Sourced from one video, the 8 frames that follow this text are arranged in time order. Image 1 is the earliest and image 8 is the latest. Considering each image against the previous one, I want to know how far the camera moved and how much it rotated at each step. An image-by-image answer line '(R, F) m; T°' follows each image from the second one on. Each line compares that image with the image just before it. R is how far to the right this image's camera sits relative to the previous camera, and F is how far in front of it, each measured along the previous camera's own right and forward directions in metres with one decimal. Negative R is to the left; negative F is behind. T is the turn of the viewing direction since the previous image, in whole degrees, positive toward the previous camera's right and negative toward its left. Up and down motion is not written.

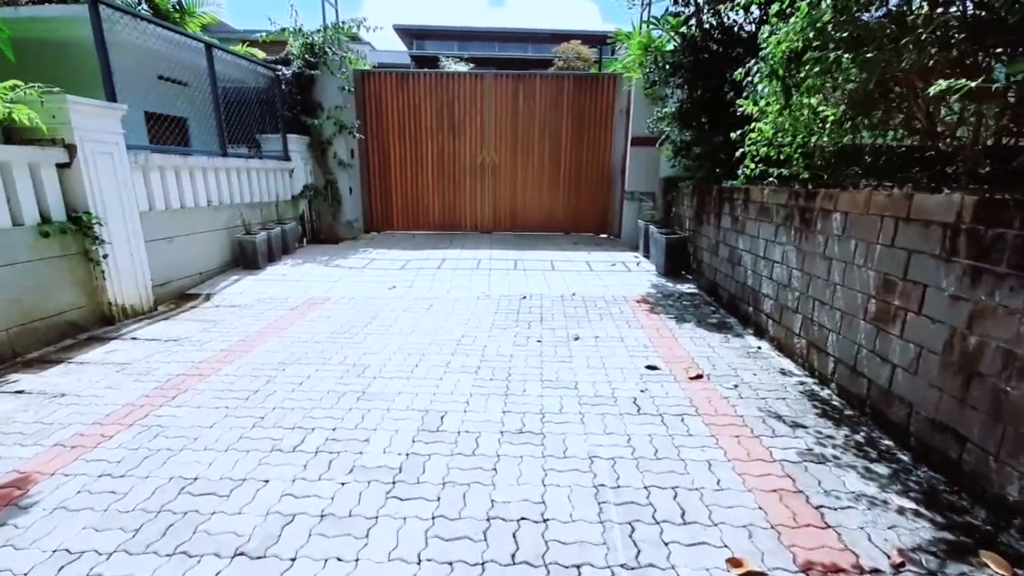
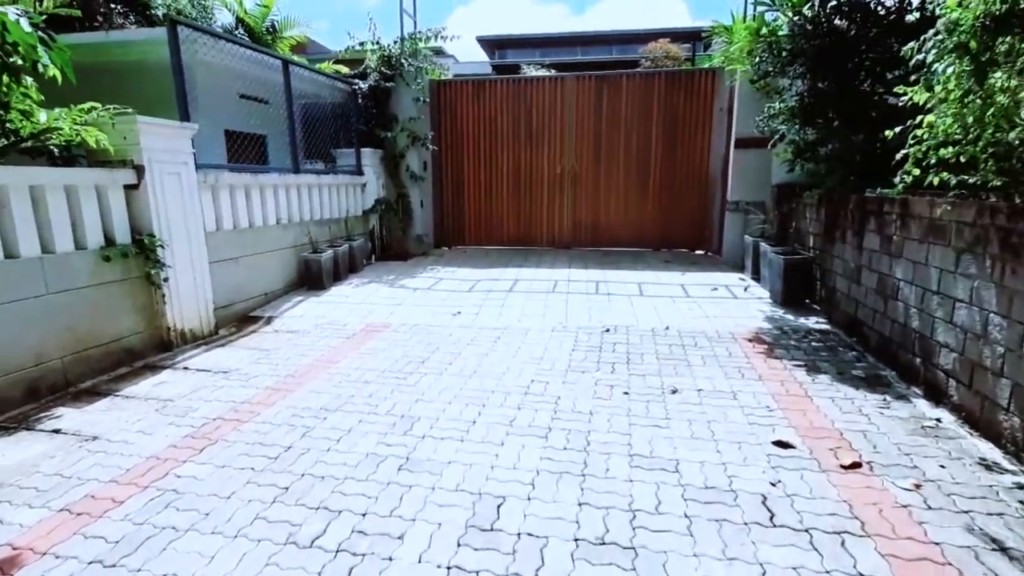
(0.0, +0.4) m; -9°
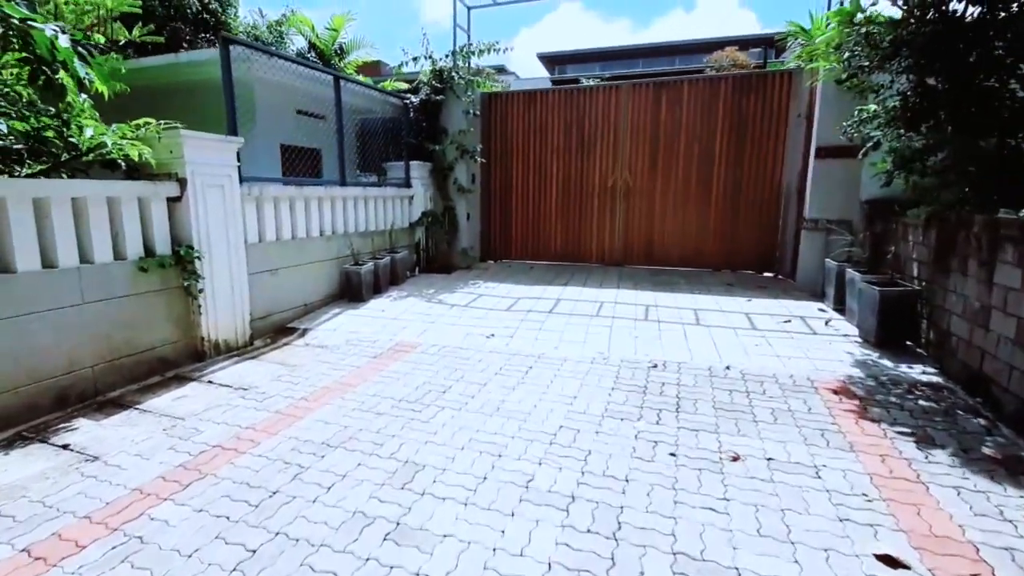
(+0.1, +0.3) m; -7°
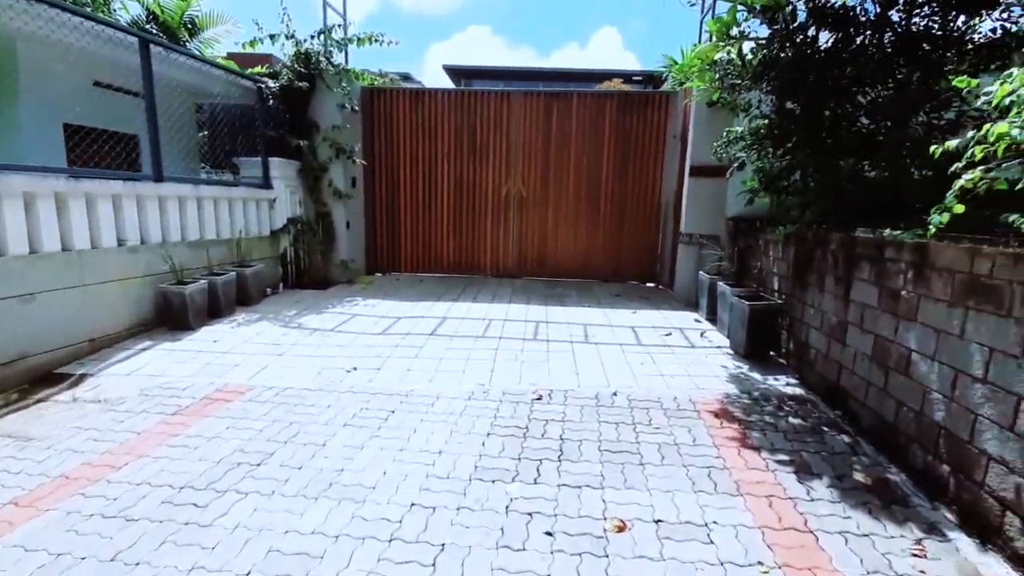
(+0.3, +0.4) m; +12°
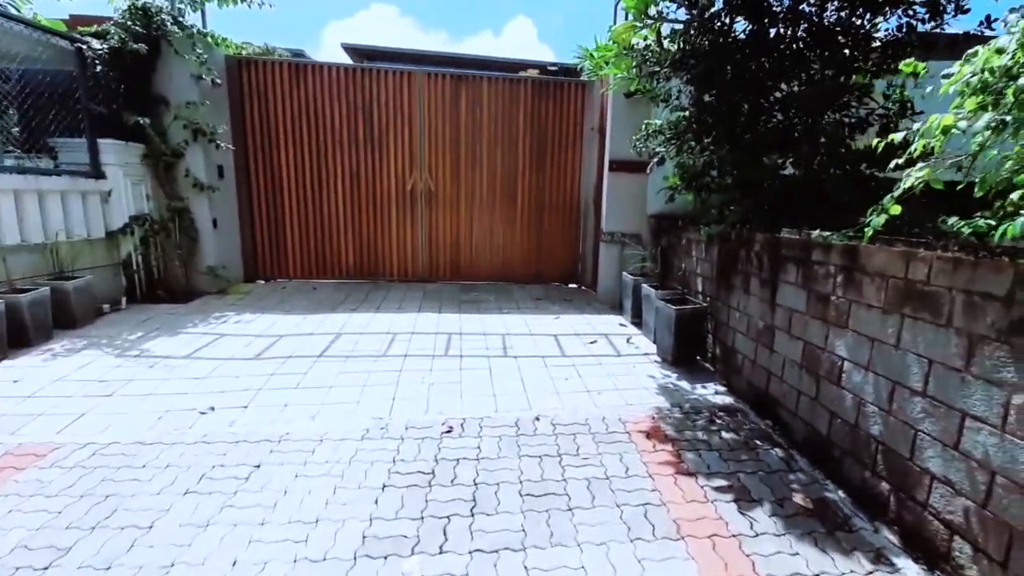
(+0.1, +0.5) m; +10°
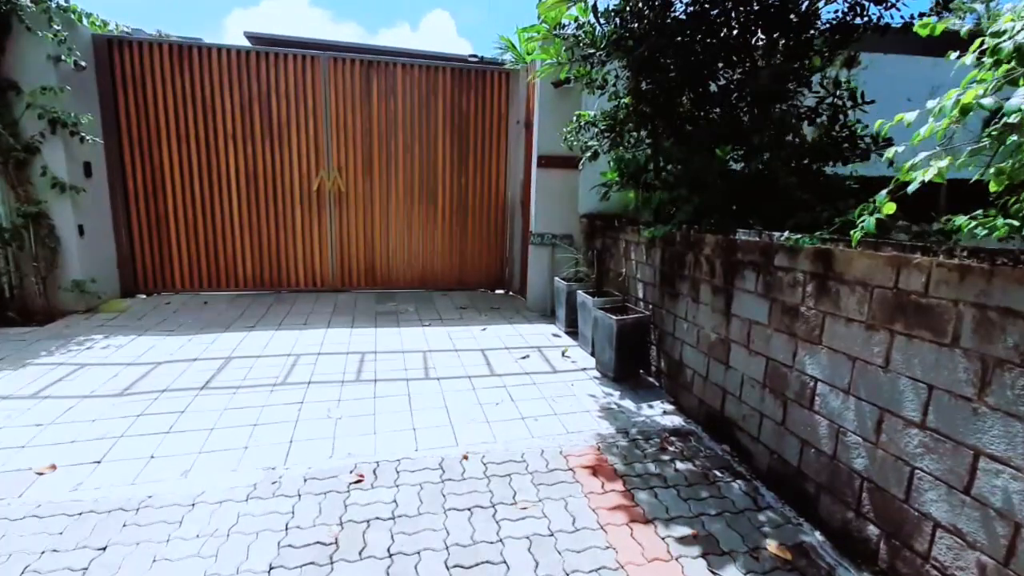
(0.0, +0.5) m; +10°
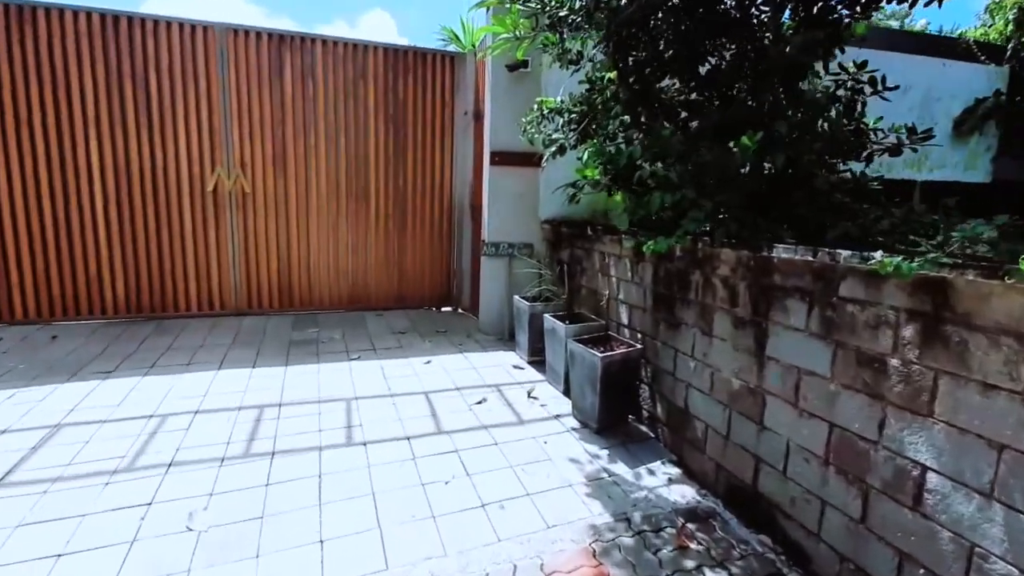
(0.0, +0.8) m; +7°
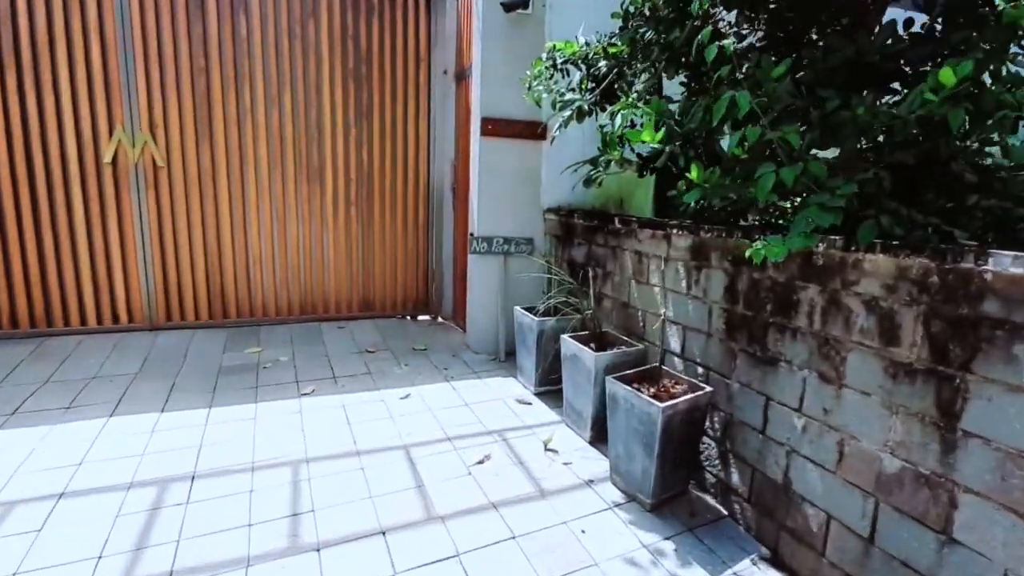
(-0.2, +0.8) m; +4°
